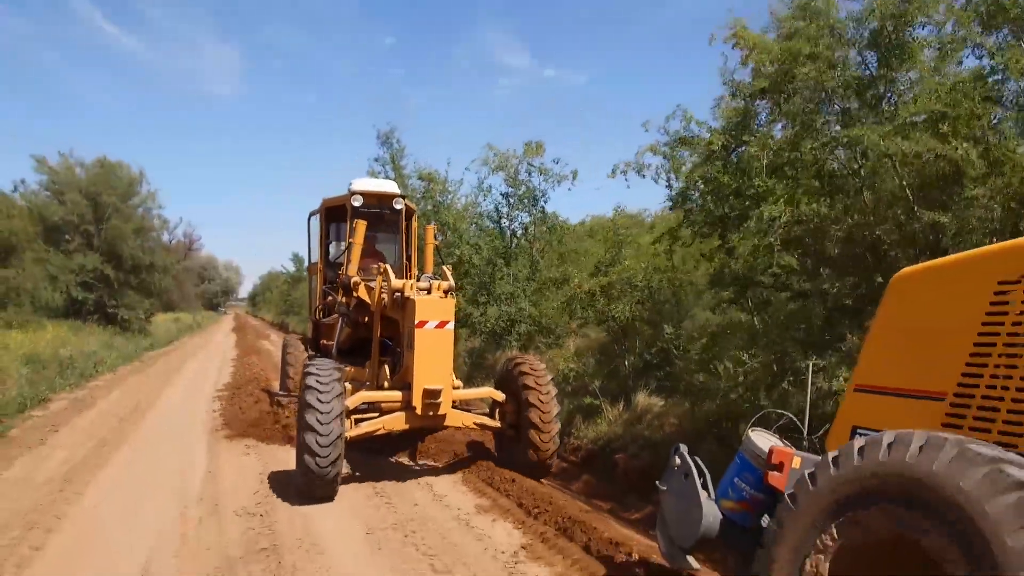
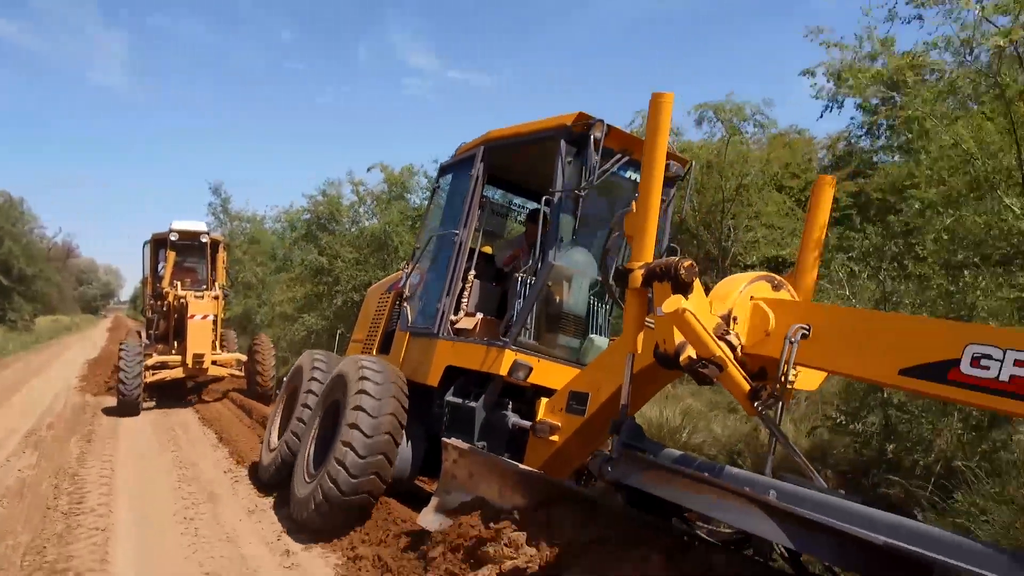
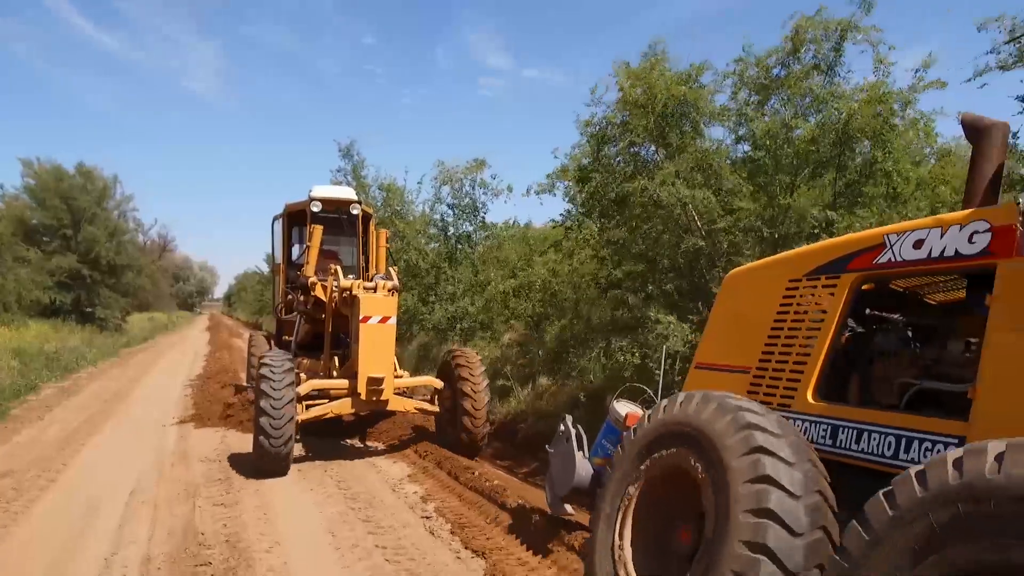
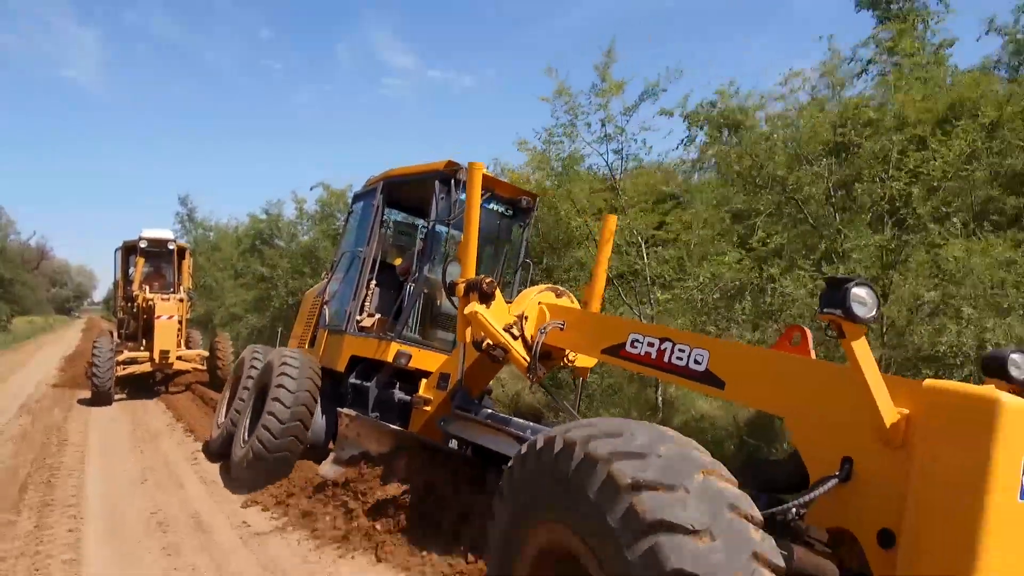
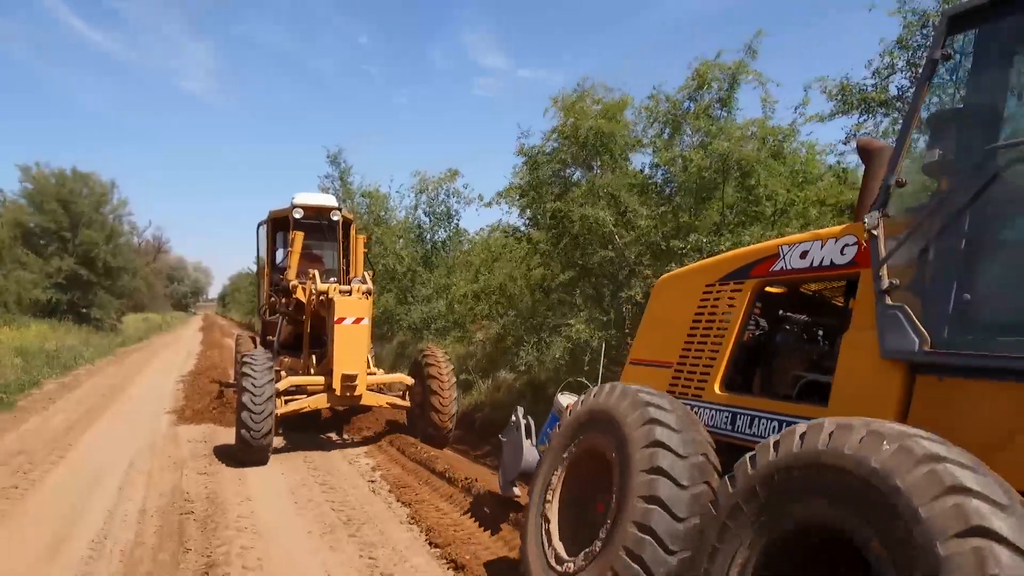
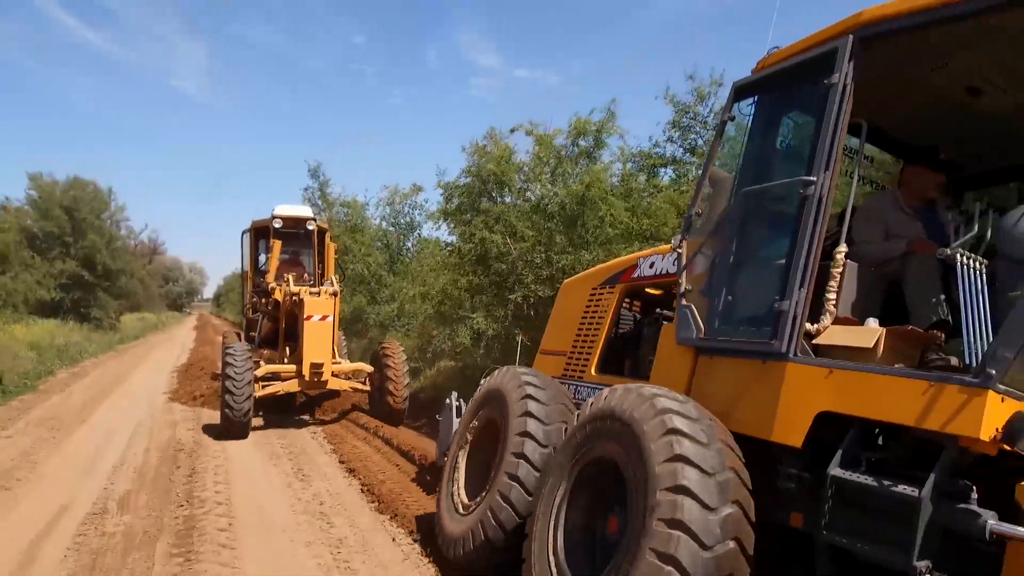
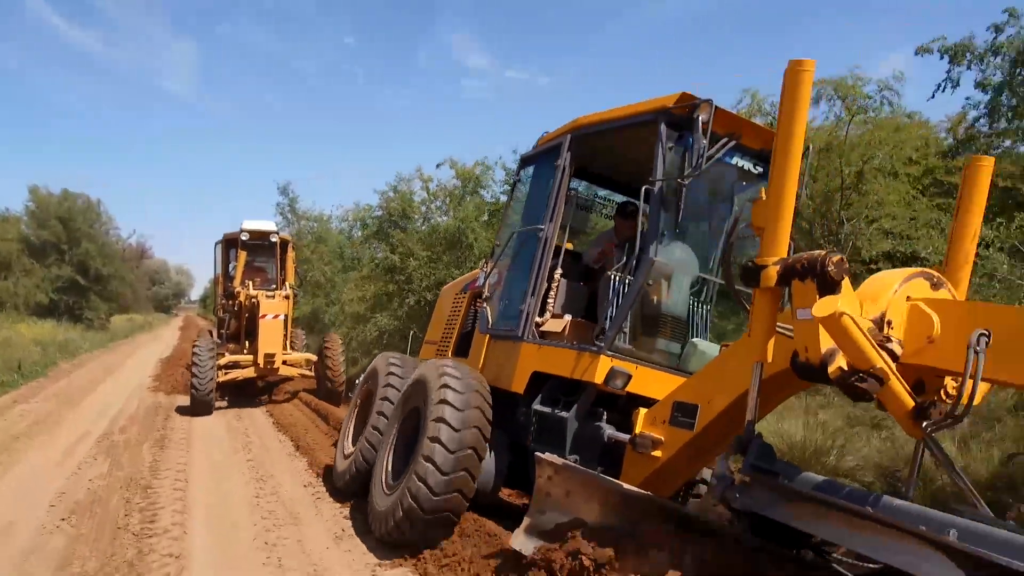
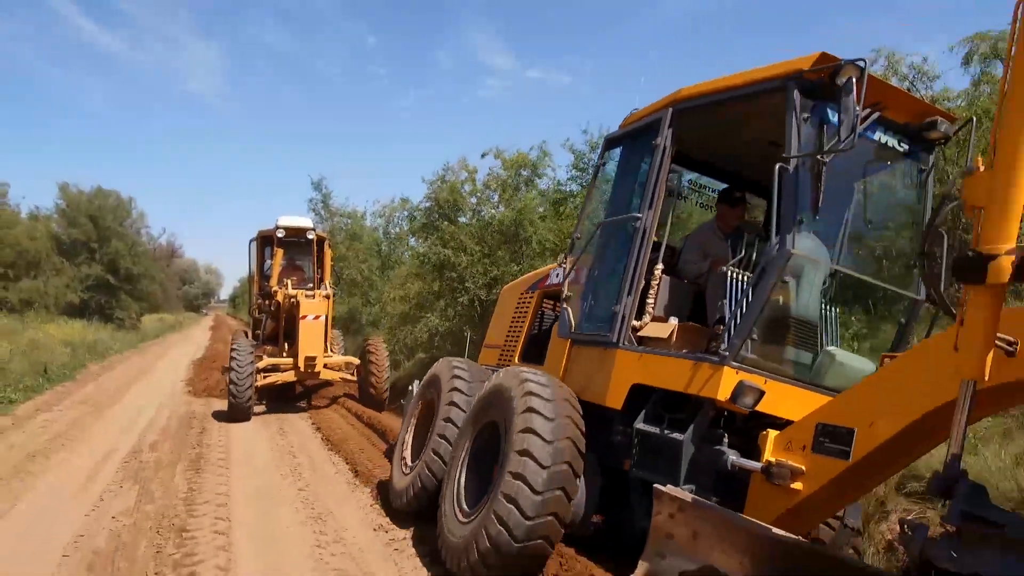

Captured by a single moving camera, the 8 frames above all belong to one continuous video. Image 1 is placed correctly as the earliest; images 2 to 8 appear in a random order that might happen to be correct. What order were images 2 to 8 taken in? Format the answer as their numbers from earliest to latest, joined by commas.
3, 5, 6, 8, 7, 2, 4
